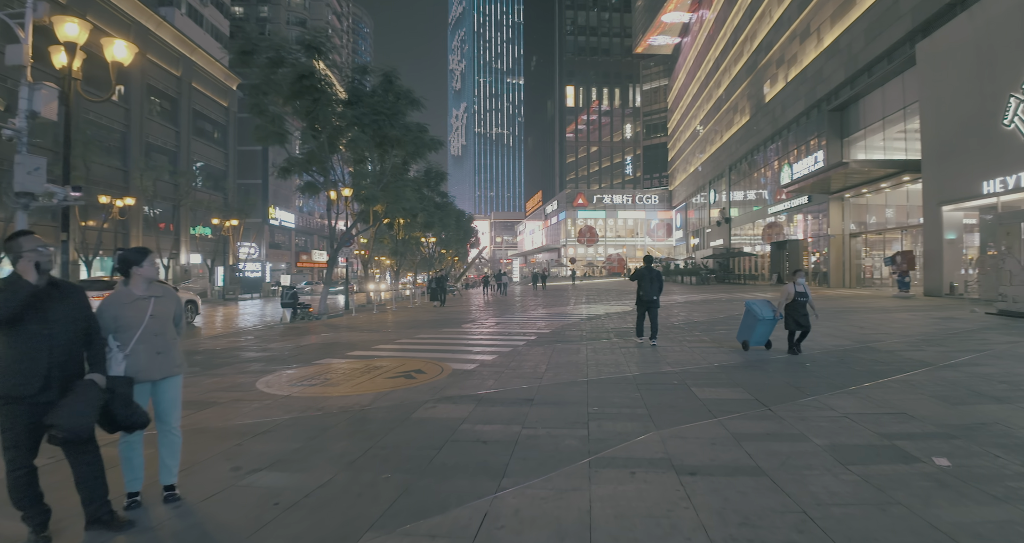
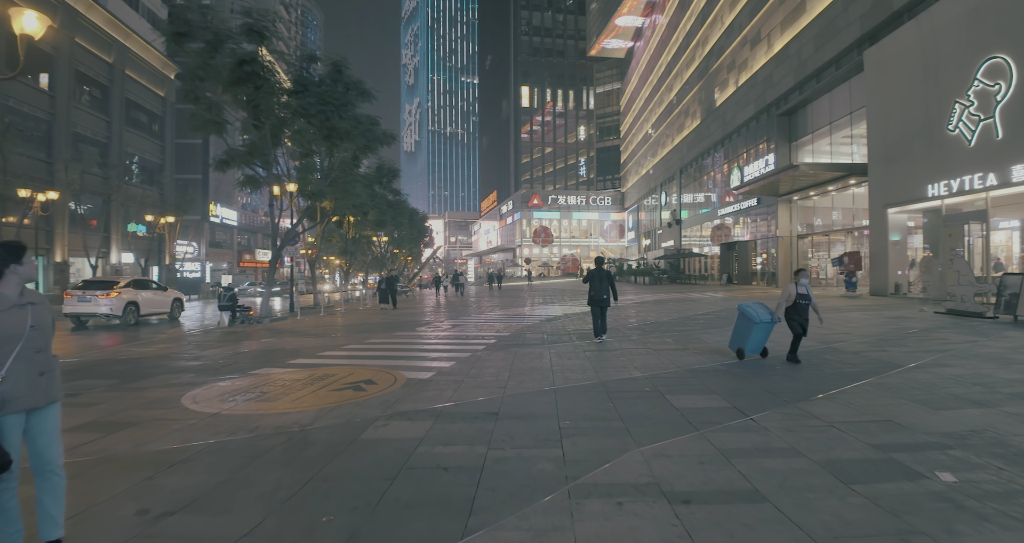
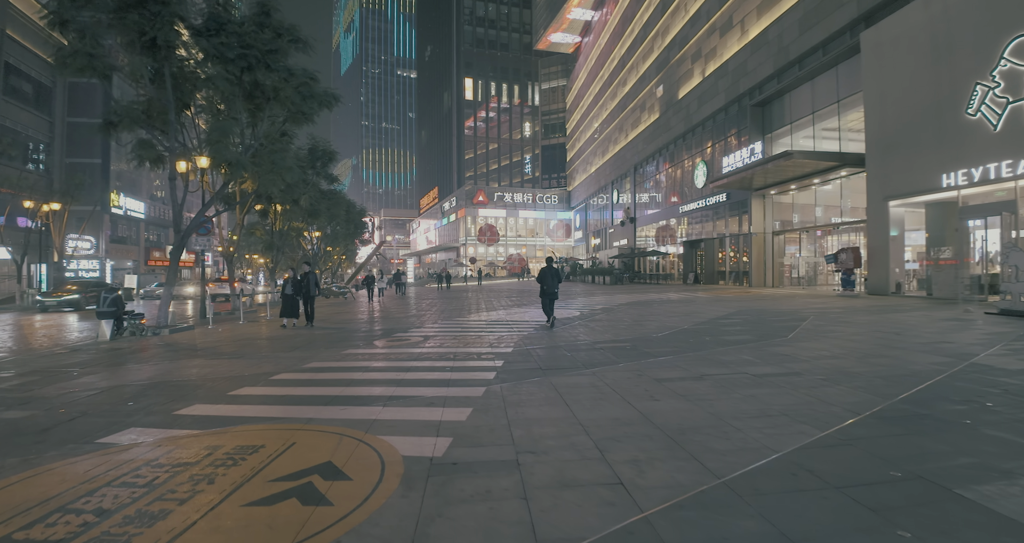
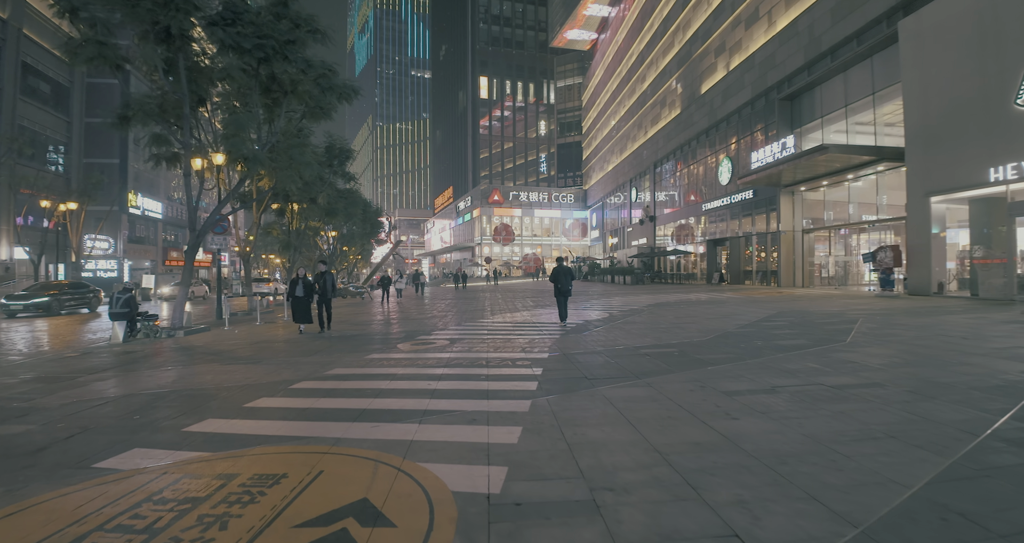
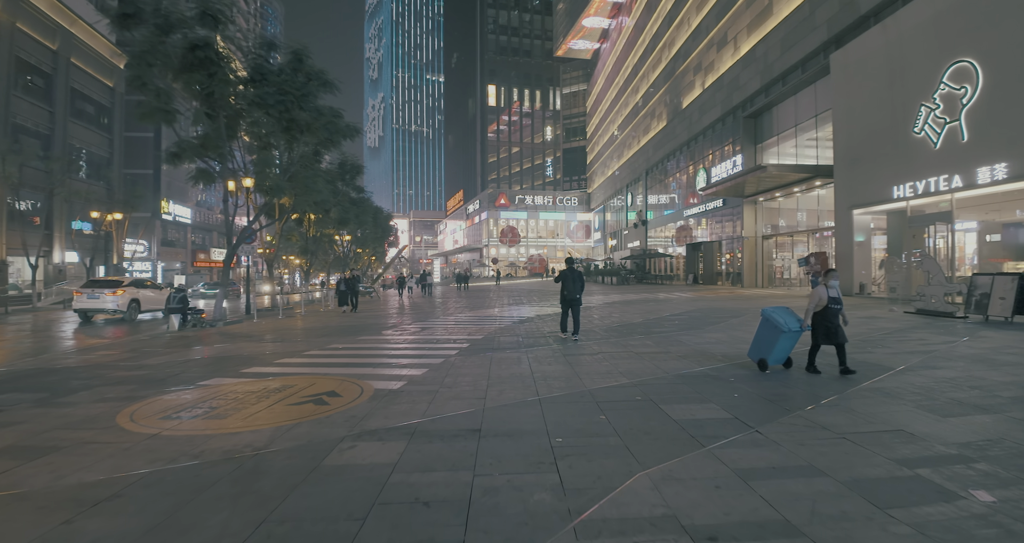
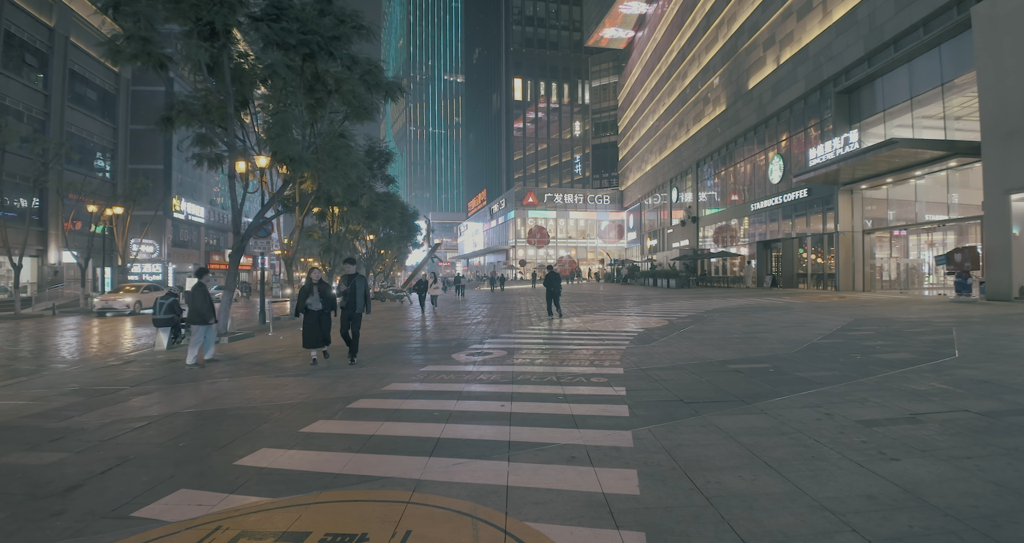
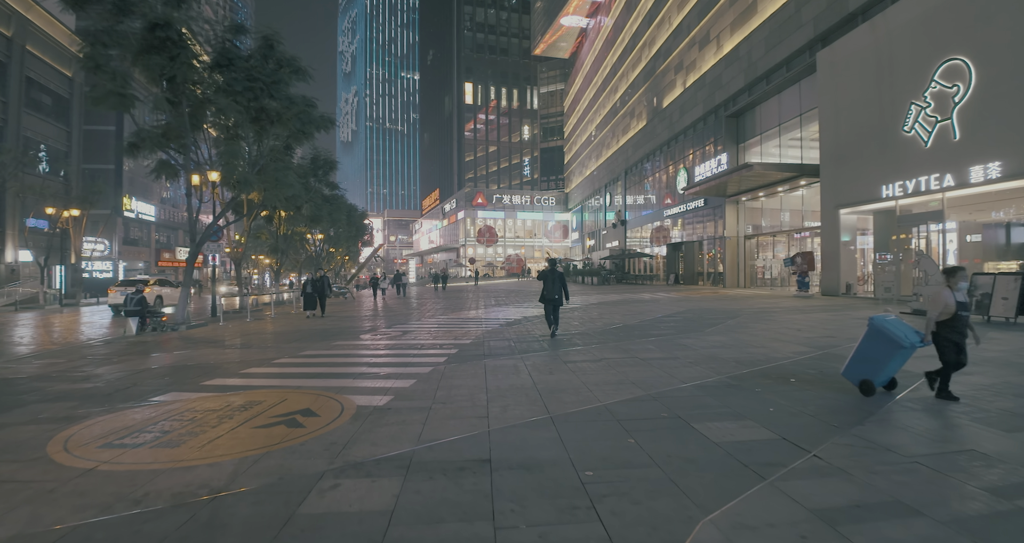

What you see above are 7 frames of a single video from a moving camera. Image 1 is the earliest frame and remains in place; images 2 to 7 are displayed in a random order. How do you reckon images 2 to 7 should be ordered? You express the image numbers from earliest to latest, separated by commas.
2, 5, 7, 3, 4, 6
